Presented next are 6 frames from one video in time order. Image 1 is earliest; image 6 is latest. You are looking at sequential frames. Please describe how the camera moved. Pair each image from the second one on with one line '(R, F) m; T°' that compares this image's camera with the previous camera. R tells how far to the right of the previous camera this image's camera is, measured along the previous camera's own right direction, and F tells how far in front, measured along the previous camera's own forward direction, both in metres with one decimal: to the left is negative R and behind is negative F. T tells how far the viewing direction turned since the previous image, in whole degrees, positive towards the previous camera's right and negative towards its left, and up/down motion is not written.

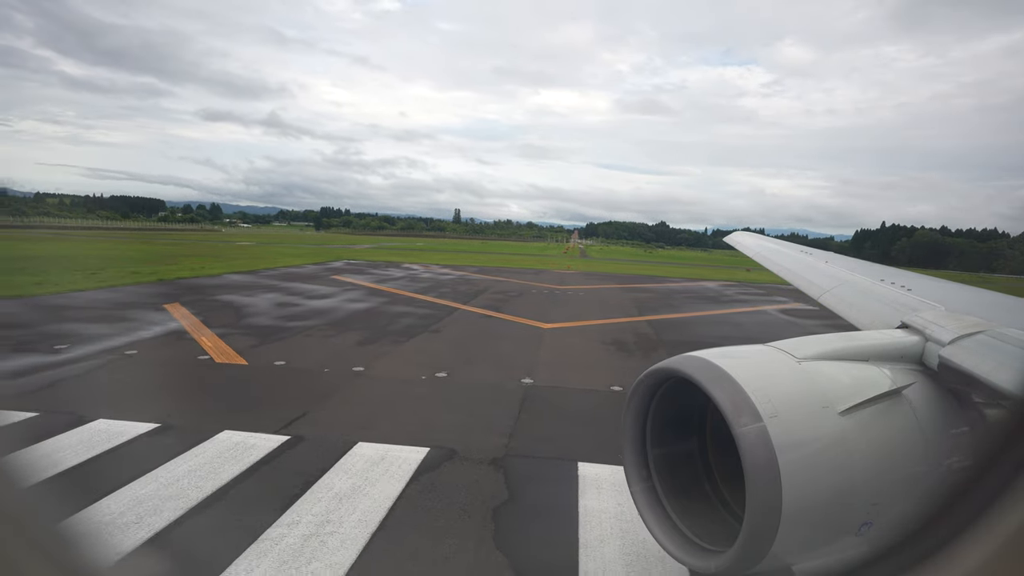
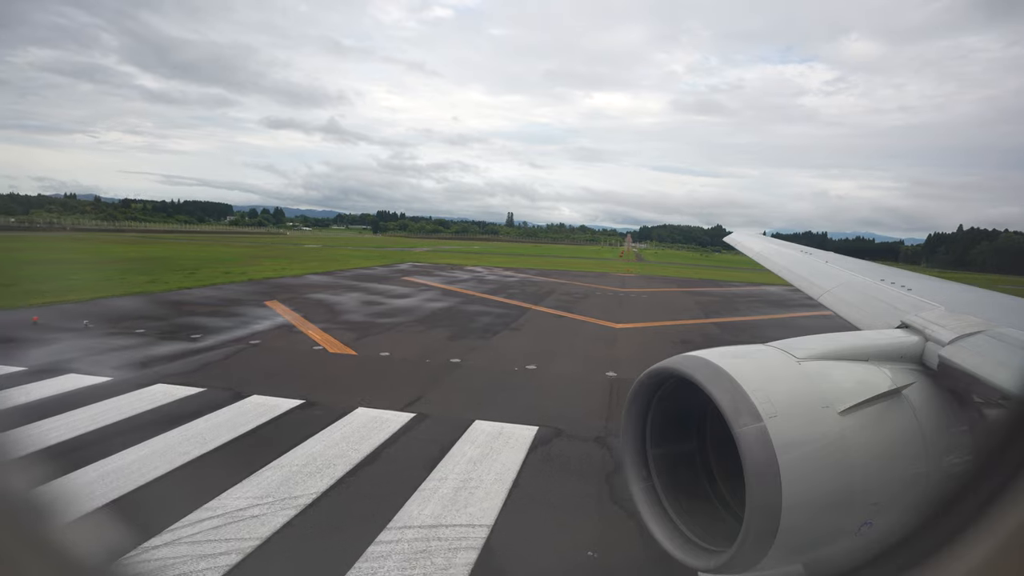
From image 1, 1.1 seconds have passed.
(-0.5, -0.7) m; -5°
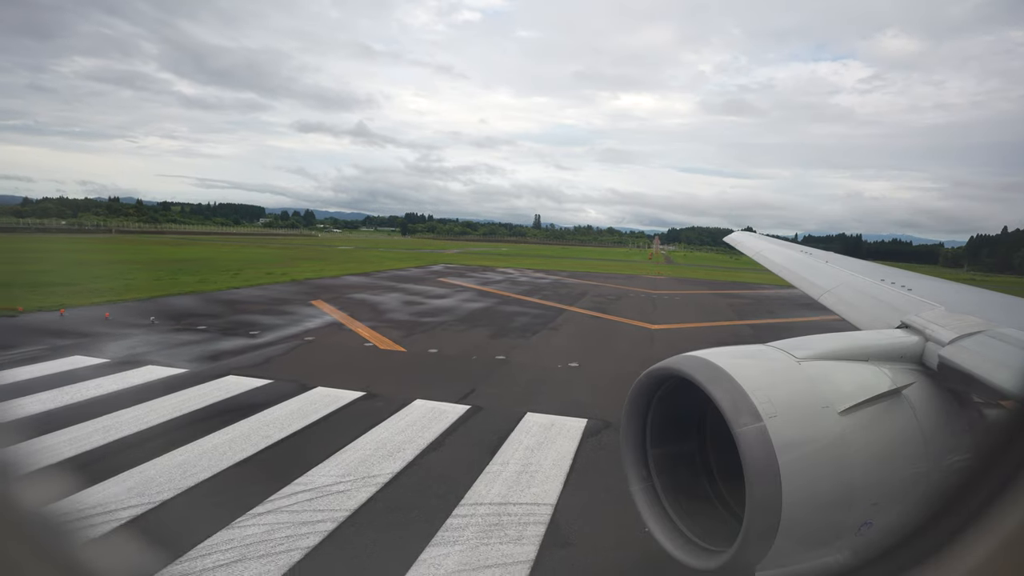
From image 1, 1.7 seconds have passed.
(-0.3, -0.4) m; -3°
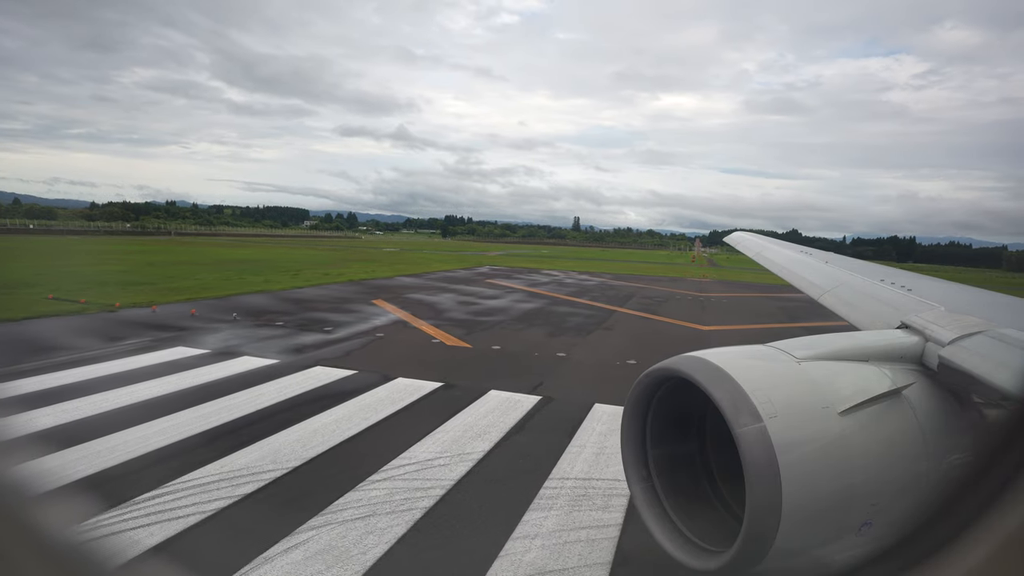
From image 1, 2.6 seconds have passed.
(-0.4, -0.6) m; -4°
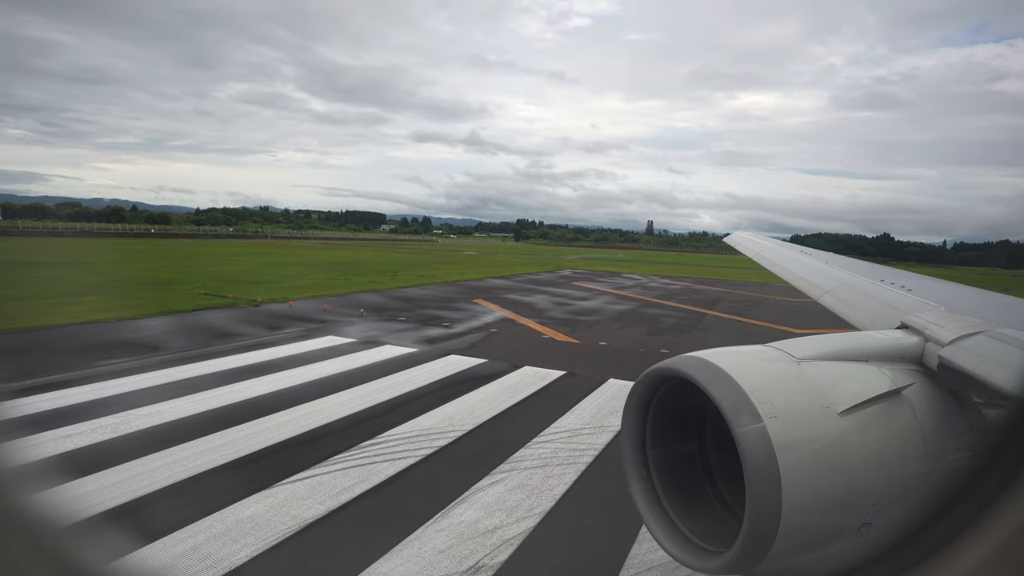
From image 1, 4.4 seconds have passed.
(-0.8, -1.2) m; -7°
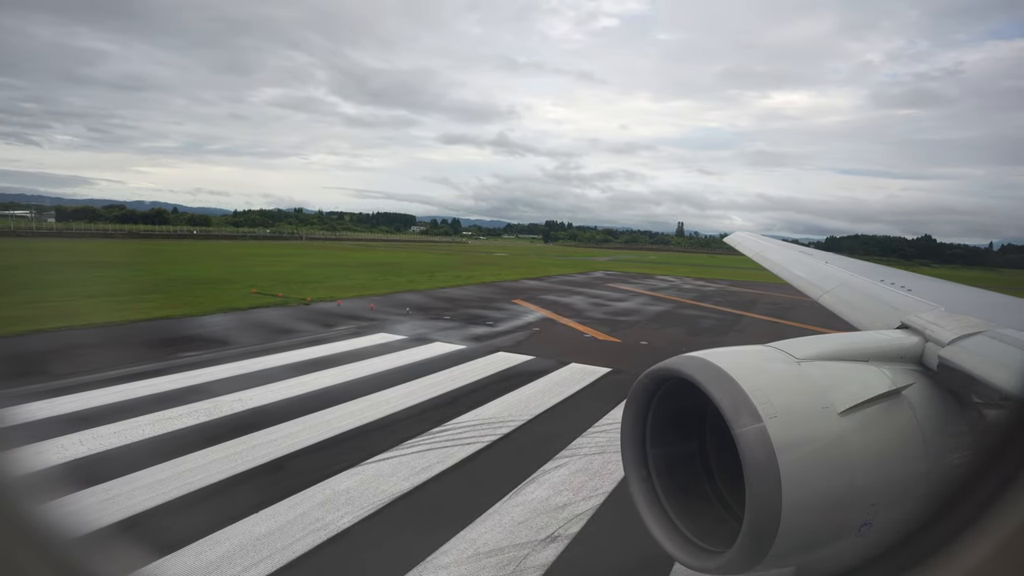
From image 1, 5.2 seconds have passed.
(-0.4, -0.5) m; -3°
